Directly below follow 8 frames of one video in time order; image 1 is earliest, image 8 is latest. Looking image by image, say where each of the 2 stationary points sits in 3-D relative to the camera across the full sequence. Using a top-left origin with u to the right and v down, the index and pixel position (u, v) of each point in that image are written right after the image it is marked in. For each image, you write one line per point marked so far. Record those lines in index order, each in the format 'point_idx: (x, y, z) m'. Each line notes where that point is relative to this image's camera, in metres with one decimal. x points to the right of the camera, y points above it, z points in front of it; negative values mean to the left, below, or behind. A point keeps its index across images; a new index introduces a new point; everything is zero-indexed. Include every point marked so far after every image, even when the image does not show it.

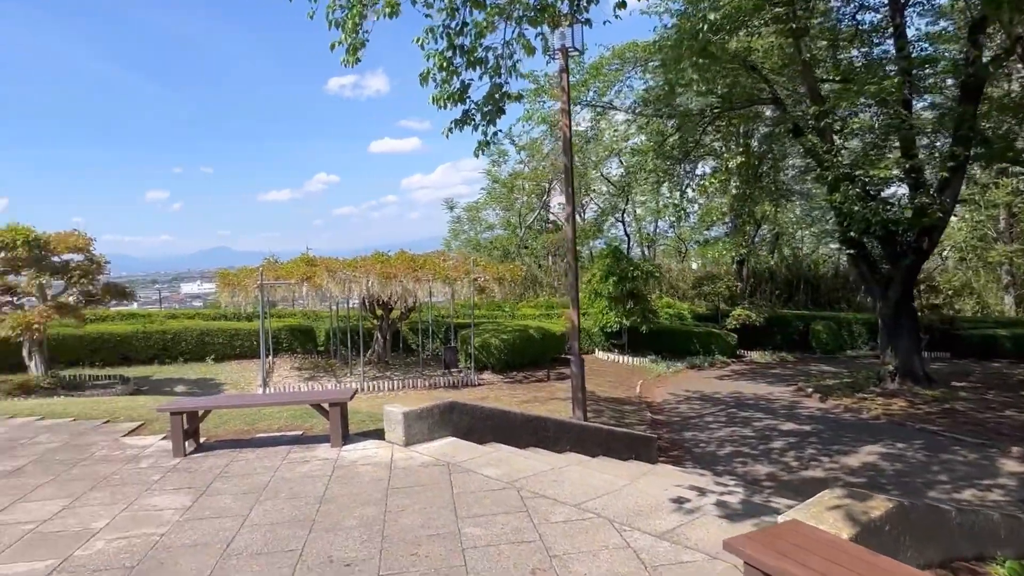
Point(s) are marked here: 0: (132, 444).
0: (-2.8, -1.2, +5.1) m
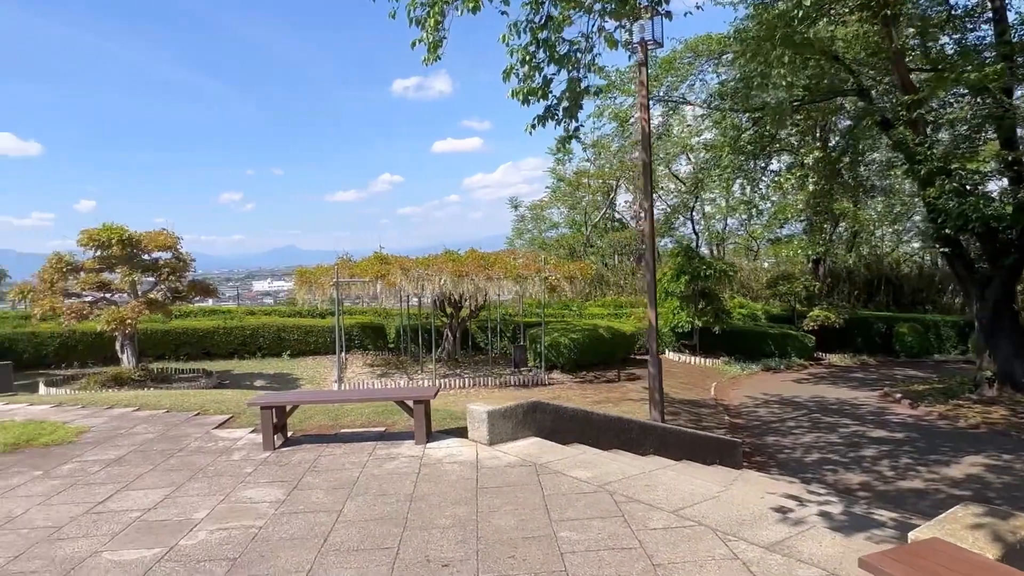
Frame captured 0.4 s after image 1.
0: (-2.2, -1.1, +5.3) m
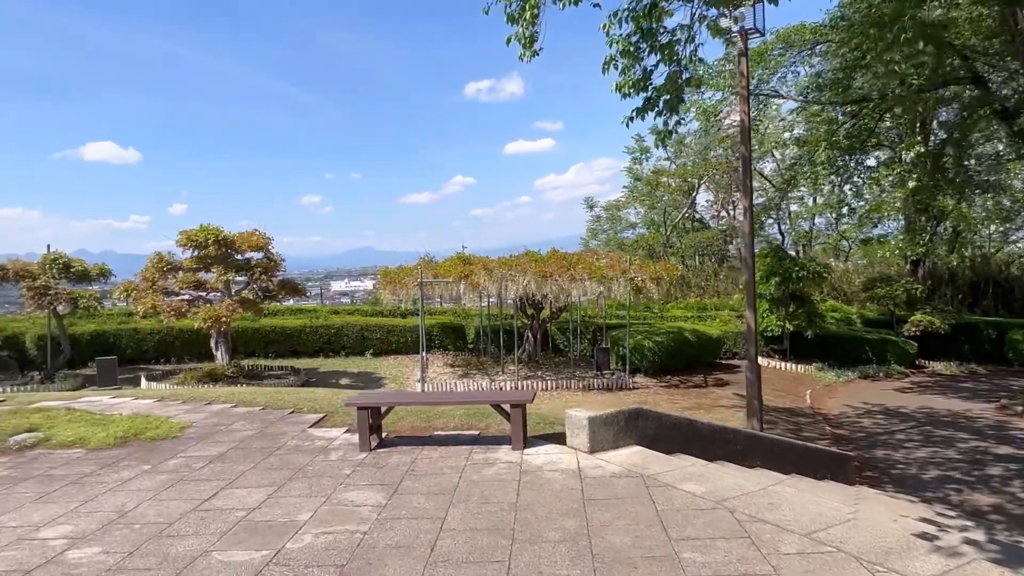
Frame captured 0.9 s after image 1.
0: (-1.5, -1.1, +5.3) m
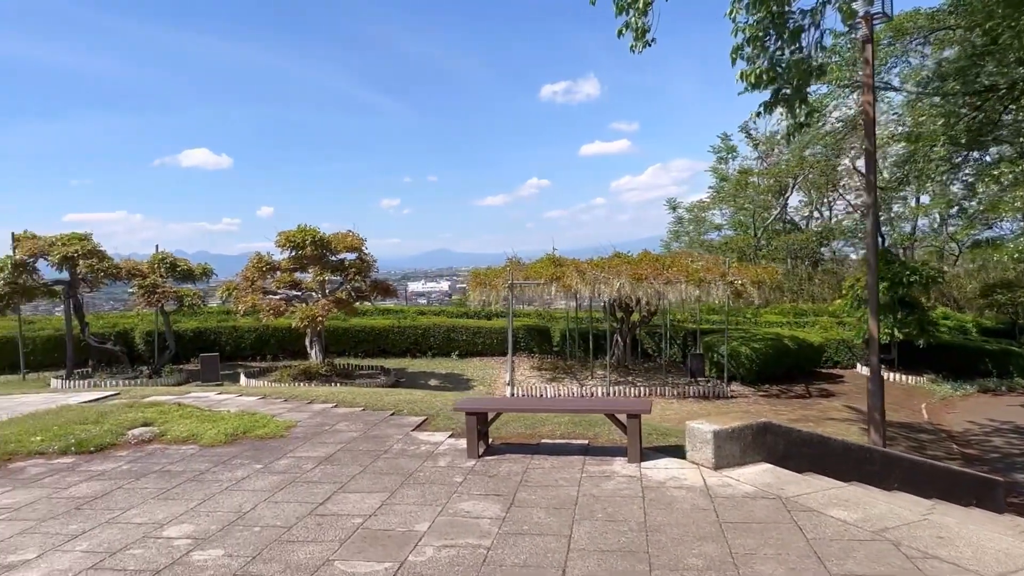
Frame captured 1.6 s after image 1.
0: (-0.7, -1.1, +5.2) m
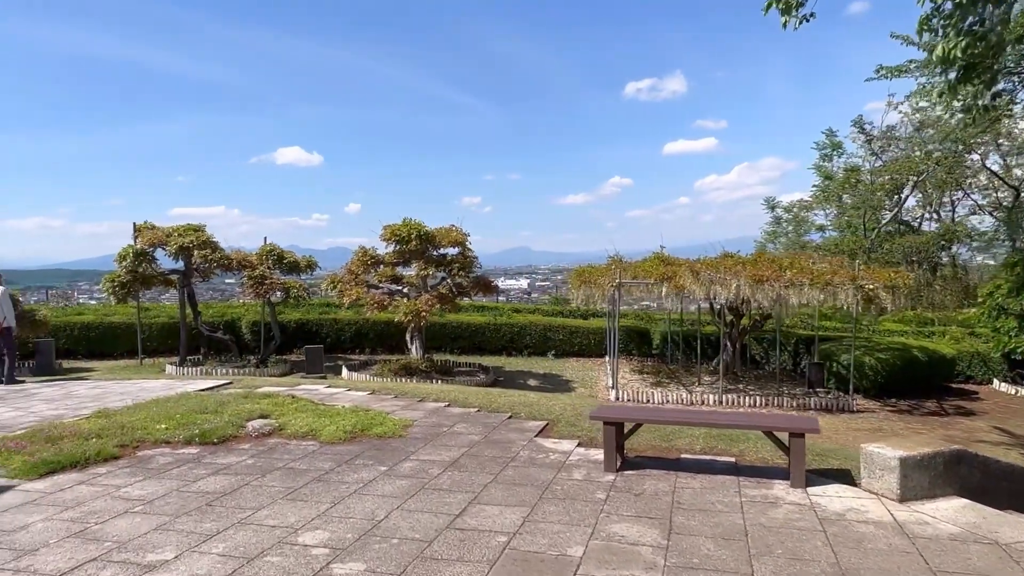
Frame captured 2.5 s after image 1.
0: (+0.3, -1.1, +4.8) m
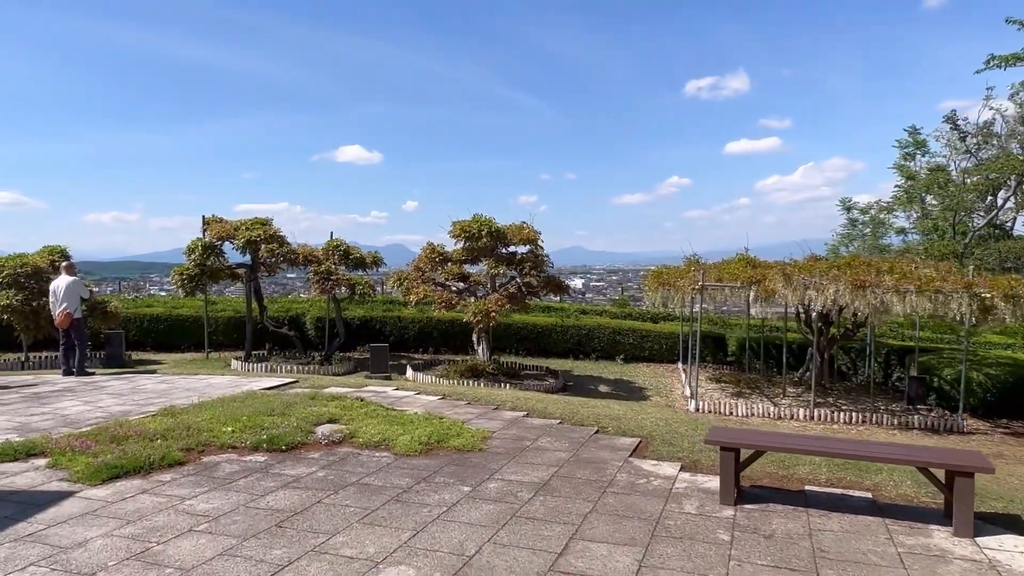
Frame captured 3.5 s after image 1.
0: (+0.9, -1.1, +4.3) m
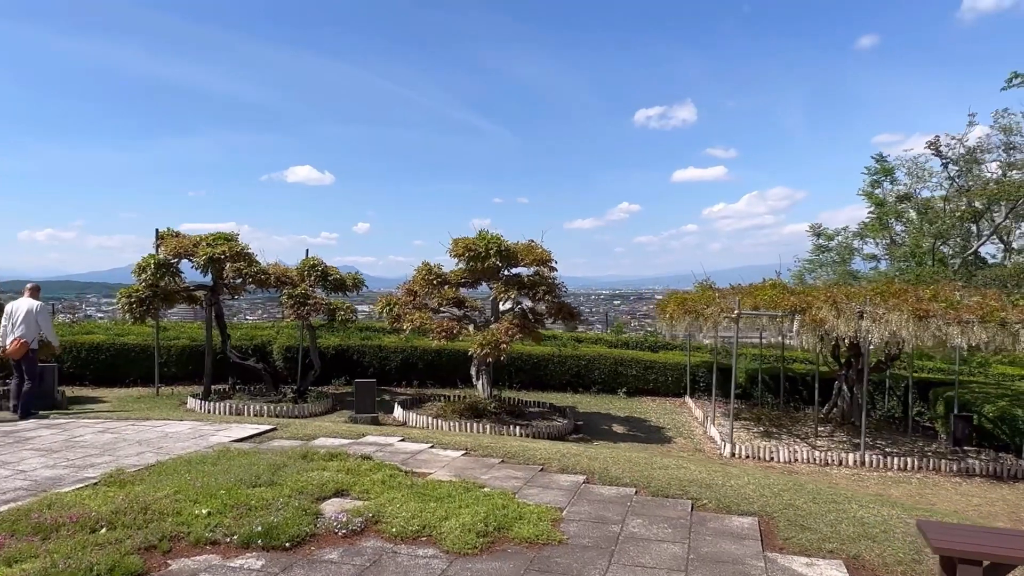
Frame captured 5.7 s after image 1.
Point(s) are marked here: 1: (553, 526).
0: (+1.4, -1.3, +3.1) m
1: (+0.2, -1.3, +3.7) m
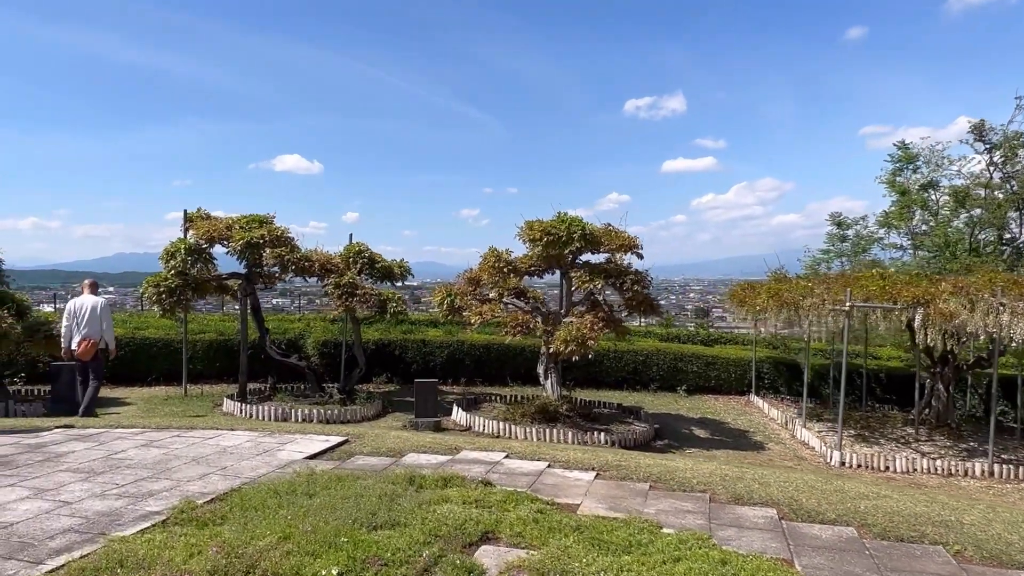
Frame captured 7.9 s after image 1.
0: (+2.3, -1.2, +2.2) m
1: (+1.2, -1.2, +2.8) m
